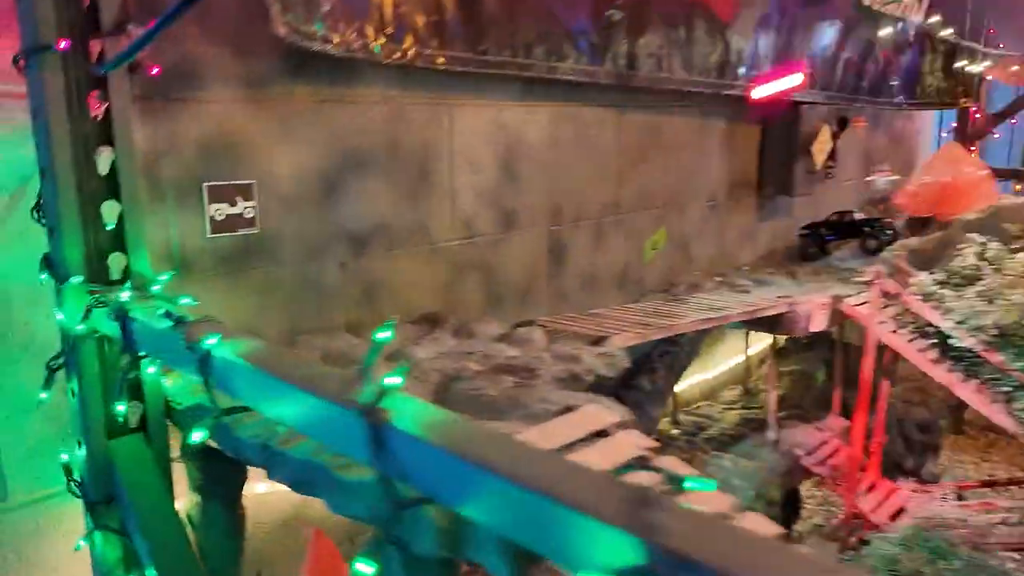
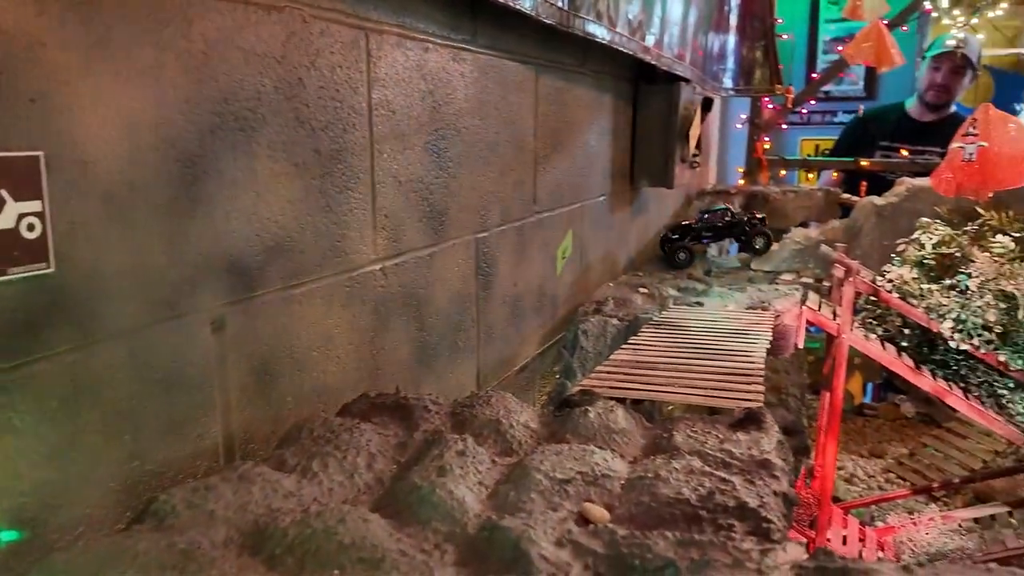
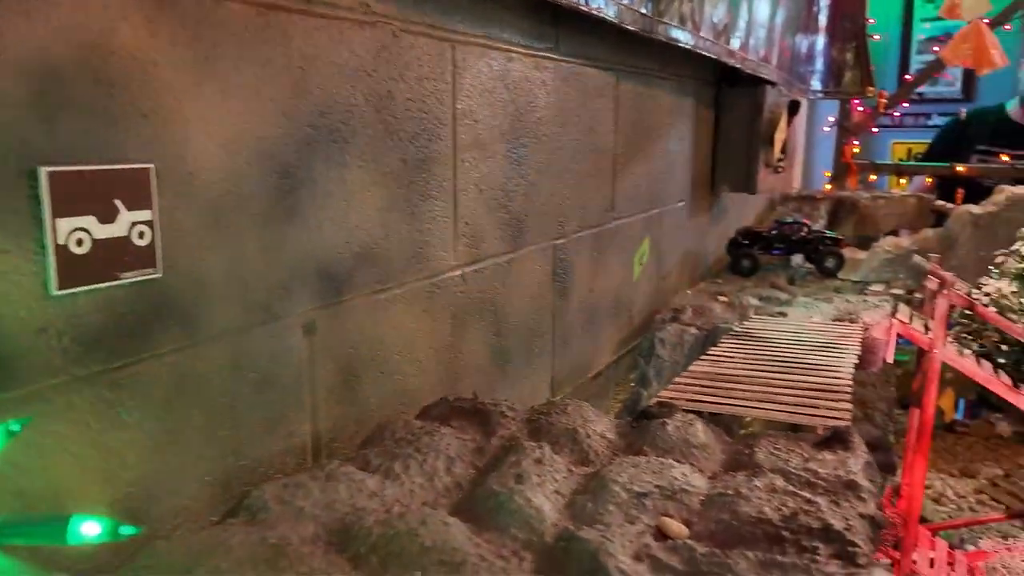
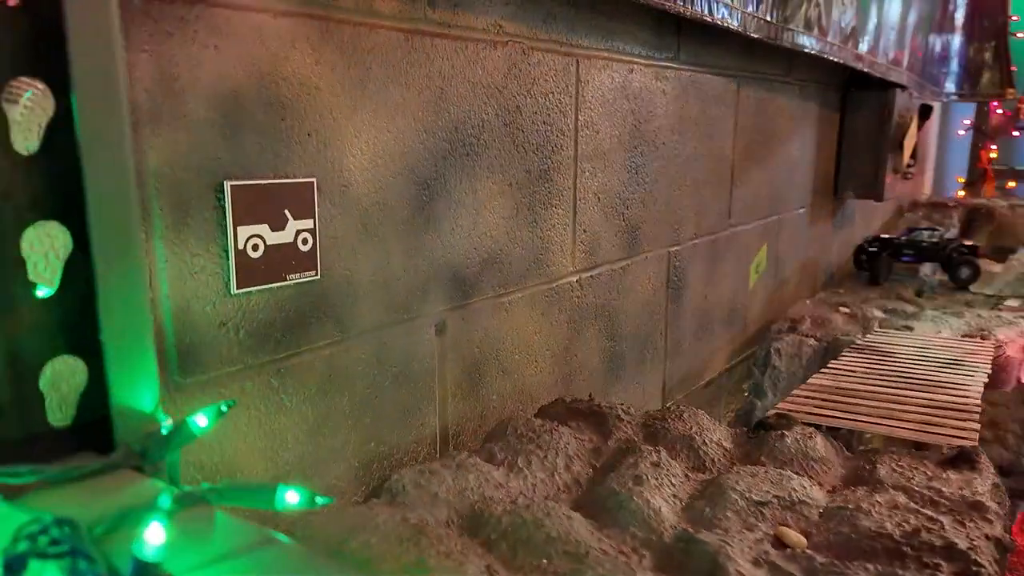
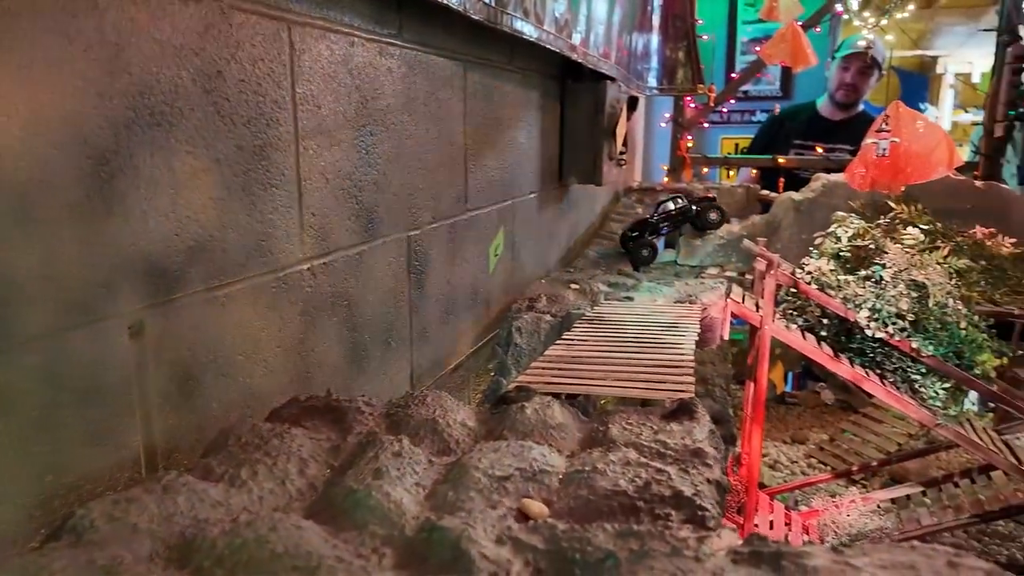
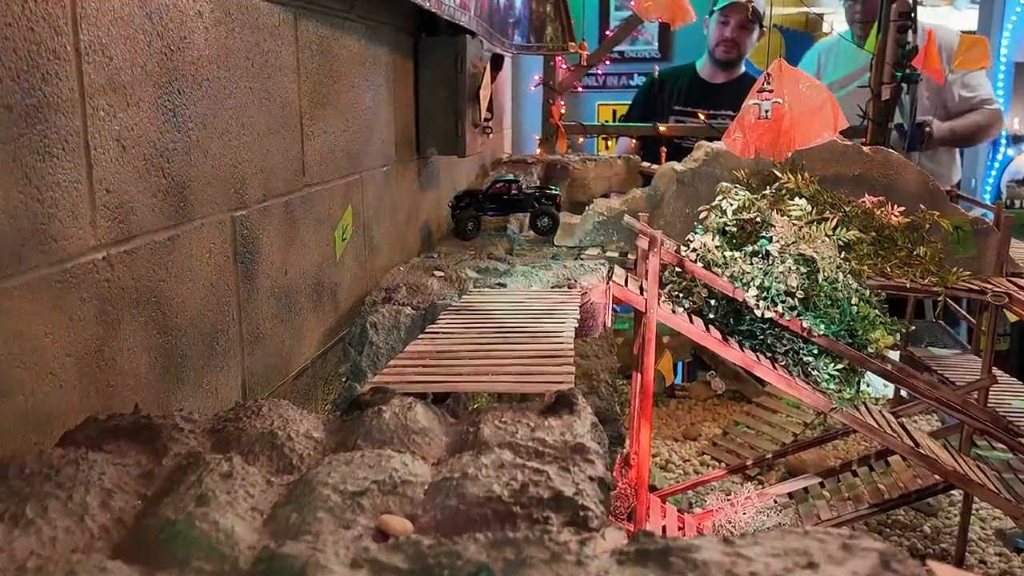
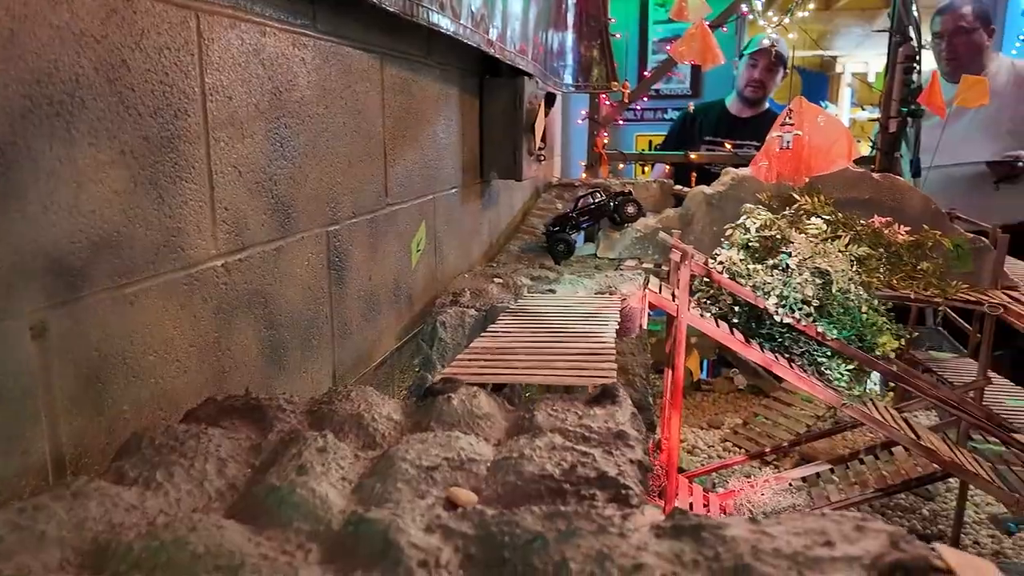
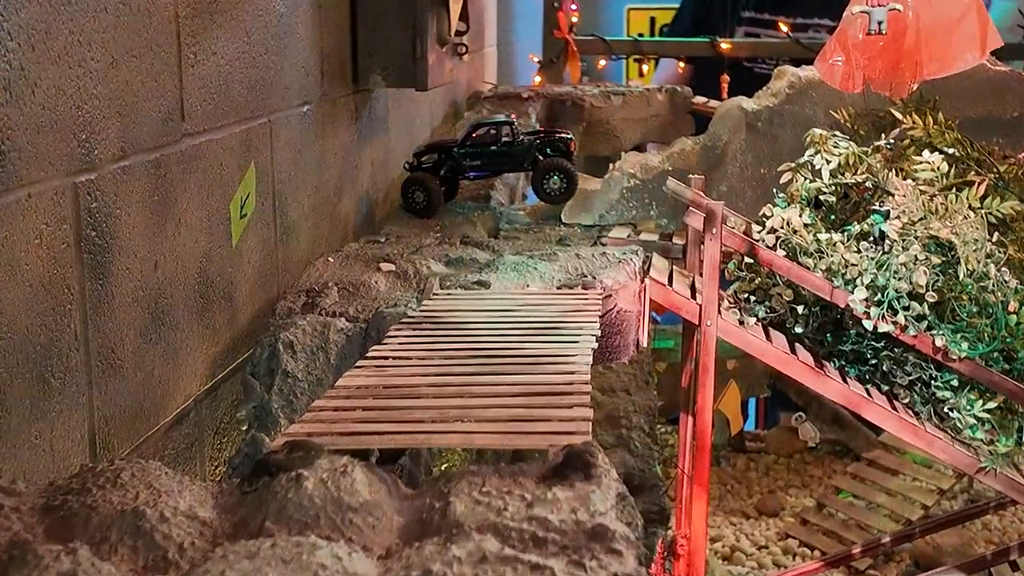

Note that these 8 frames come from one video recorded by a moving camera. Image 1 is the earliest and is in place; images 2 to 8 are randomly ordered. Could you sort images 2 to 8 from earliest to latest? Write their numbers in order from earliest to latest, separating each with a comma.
4, 3, 2, 5, 7, 6, 8
